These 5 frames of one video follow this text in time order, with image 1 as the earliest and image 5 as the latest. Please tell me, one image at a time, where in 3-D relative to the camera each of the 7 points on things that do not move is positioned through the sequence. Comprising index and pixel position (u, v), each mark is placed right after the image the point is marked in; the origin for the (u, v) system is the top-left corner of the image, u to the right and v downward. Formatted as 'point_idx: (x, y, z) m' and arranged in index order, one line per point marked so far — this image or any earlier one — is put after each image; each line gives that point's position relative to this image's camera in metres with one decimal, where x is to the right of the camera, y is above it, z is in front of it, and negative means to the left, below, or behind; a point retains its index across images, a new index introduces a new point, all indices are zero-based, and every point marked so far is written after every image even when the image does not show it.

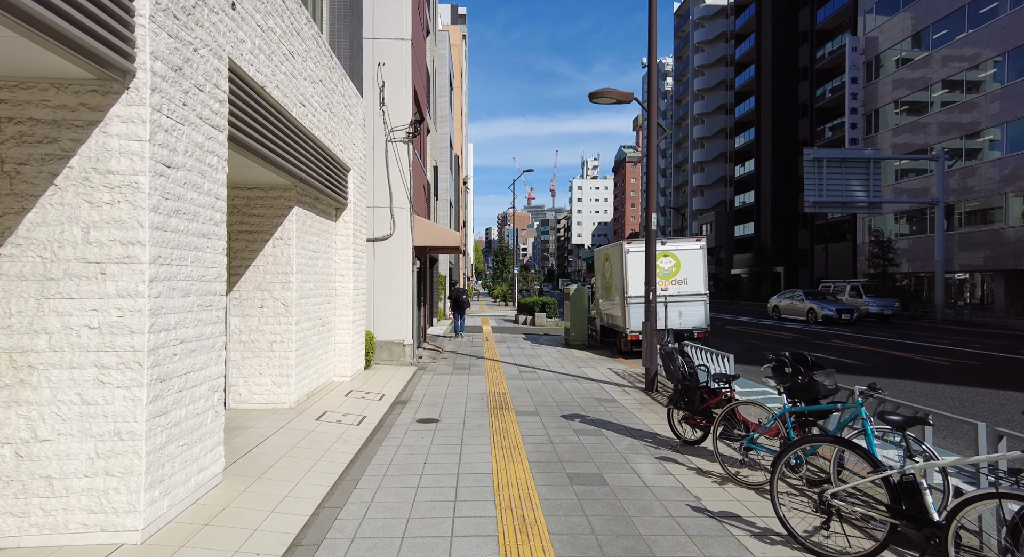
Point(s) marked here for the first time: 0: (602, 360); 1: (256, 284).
0: (+2.2, -2.0, +14.6) m
1: (-3.5, -0.1, +8.1) m
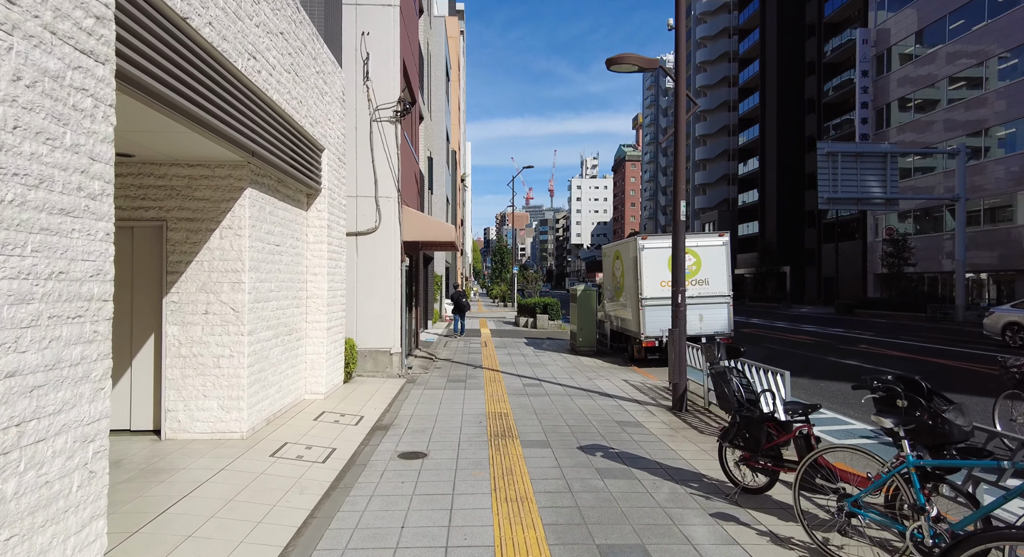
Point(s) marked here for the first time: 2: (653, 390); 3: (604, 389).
0: (+2.2, -2.0, +13.0) m
1: (-3.4, -0.1, +6.6) m
2: (+2.5, -2.0, +10.6) m
3: (+1.6, -1.9, +10.6) m
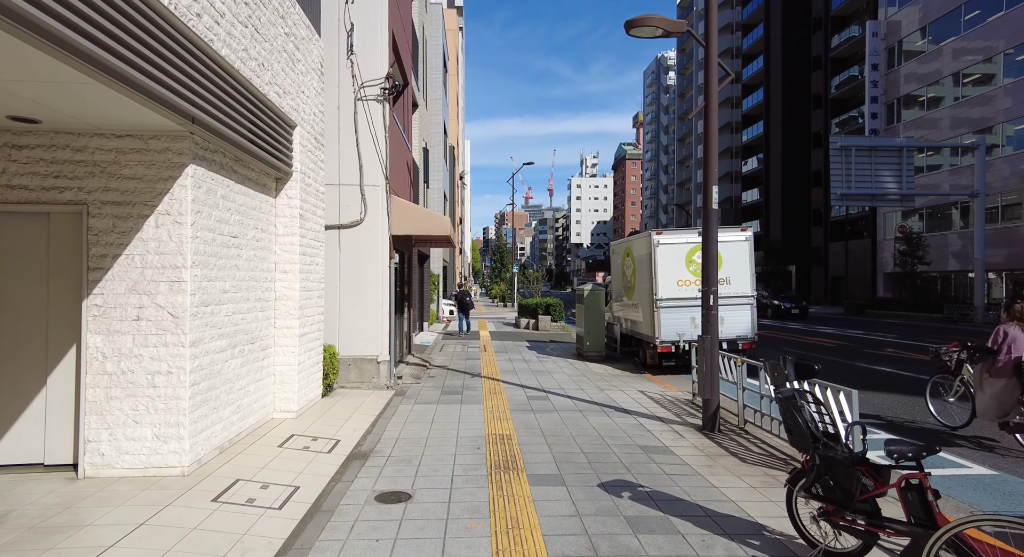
0: (+2.3, -2.0, +11.7) m
1: (-3.4, -0.1, +5.3) m
2: (+2.5, -1.9, +9.3) m
3: (+1.7, -1.9, +9.3) m
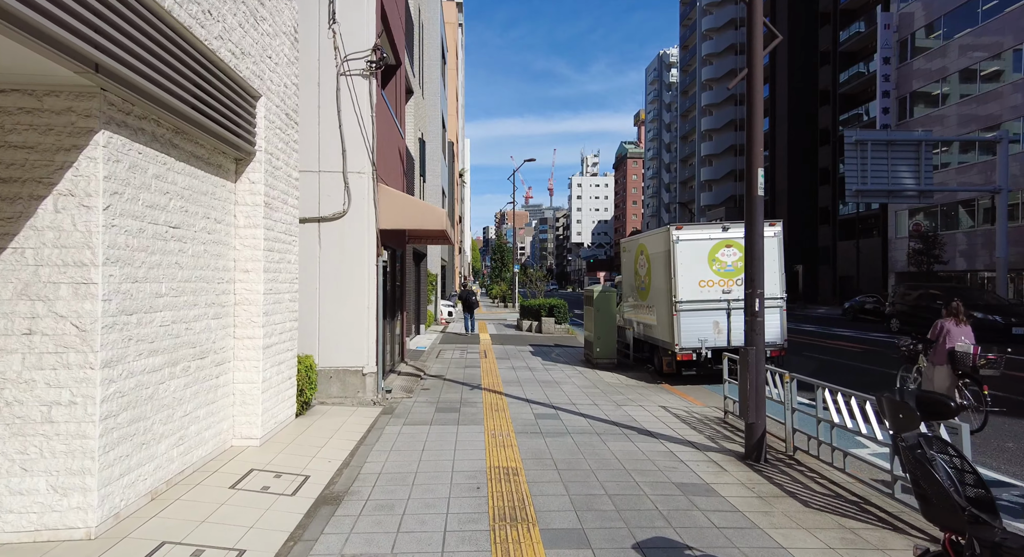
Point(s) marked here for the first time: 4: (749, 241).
0: (+2.3, -2.0, +10.5) m
1: (-3.3, -0.1, +4.0) m
2: (+2.6, -1.9, +8.0) m
3: (+1.7, -1.9, +8.0) m
4: (+2.6, +0.4, +6.5) m
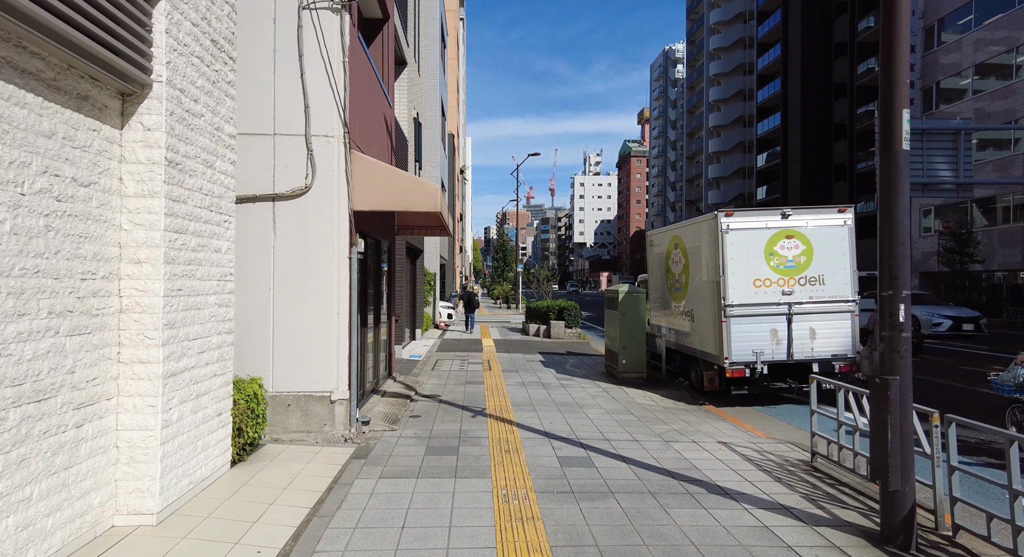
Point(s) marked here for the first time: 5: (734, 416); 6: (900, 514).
0: (+2.5, -2.0, +8.3) m
1: (-3.1, 0.0, +1.9) m
2: (+2.8, -1.9, +5.9) m
3: (+1.9, -1.9, +5.9) m
4: (+2.7, +0.4, +4.4) m
5: (+3.3, -2.0, +9.0) m
6: (+2.7, -1.7, +4.2) m
